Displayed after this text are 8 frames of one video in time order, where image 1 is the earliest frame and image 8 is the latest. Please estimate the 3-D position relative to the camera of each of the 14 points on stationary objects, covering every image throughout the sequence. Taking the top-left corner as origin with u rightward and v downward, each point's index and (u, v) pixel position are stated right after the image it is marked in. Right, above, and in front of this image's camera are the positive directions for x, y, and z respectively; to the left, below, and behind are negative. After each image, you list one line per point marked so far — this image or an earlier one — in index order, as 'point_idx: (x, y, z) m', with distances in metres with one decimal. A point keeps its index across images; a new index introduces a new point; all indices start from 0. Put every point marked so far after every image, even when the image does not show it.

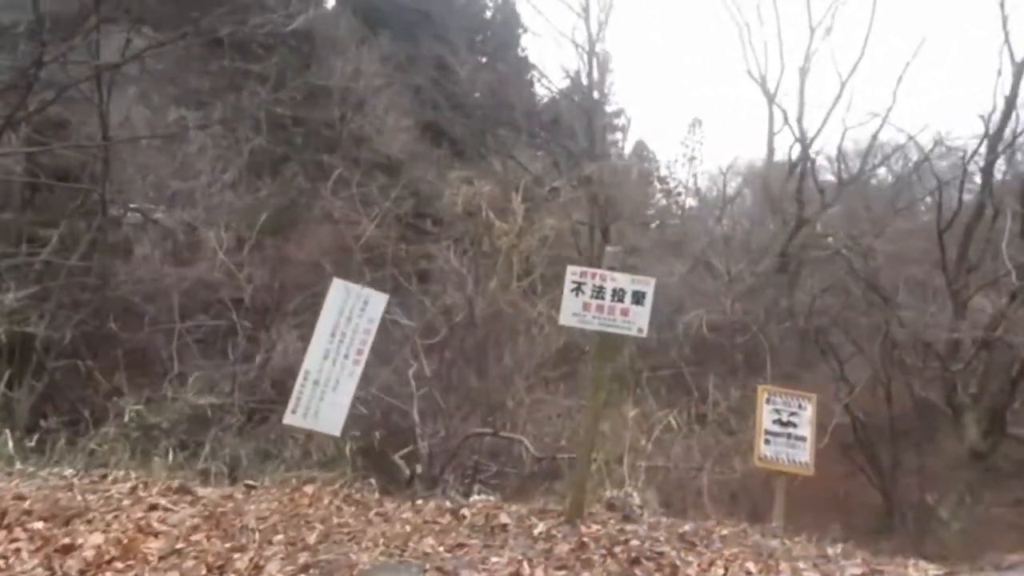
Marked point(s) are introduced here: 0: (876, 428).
0: (+6.2, -2.4, +10.9) m
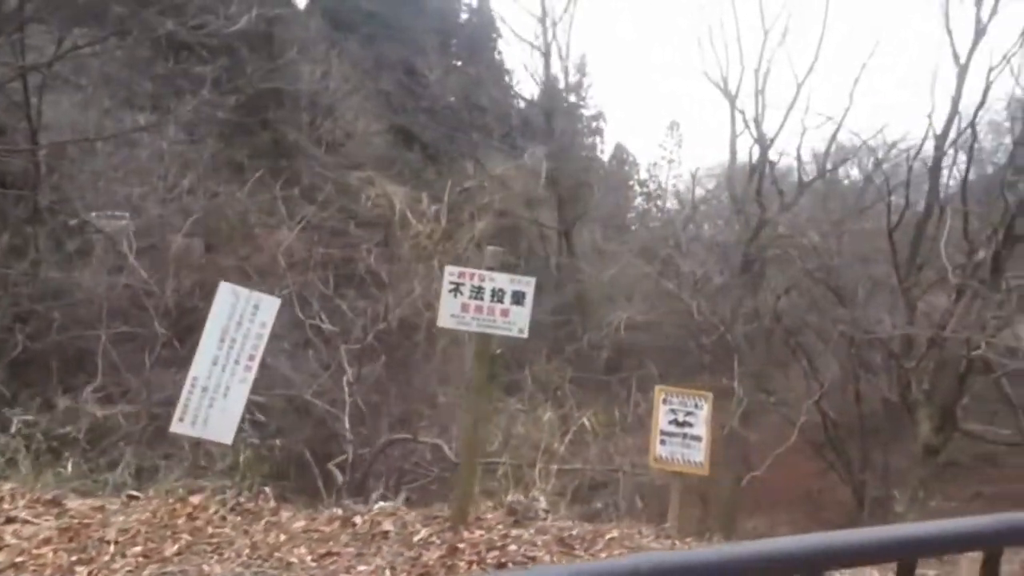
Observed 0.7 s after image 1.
0: (+5.7, -2.3, +11.0) m
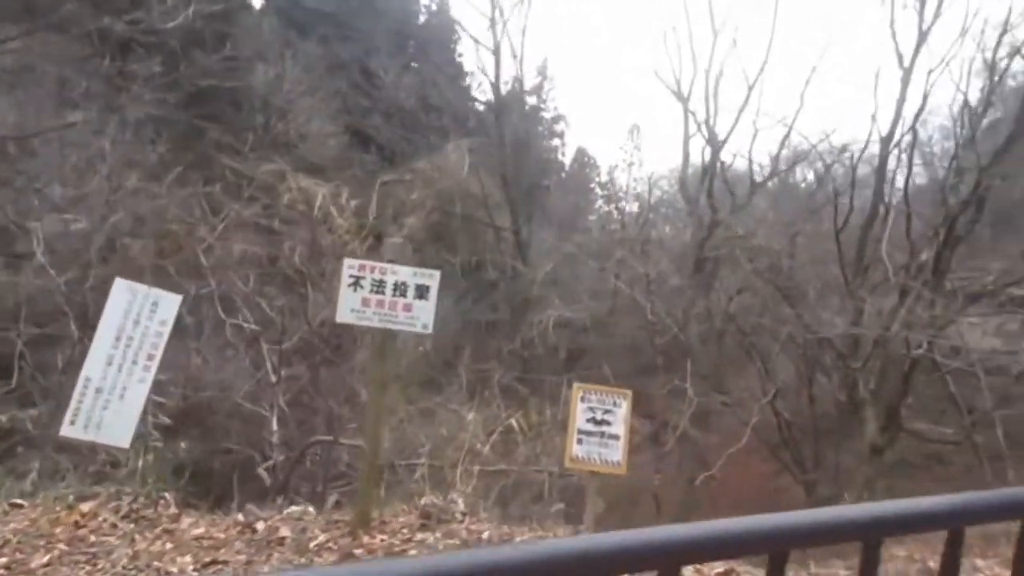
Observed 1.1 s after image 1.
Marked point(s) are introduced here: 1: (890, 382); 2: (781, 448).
0: (+4.9, -2.4, +11.2) m
1: (+6.0, -1.5, +10.5) m
2: (+4.6, -2.8, +11.3) m
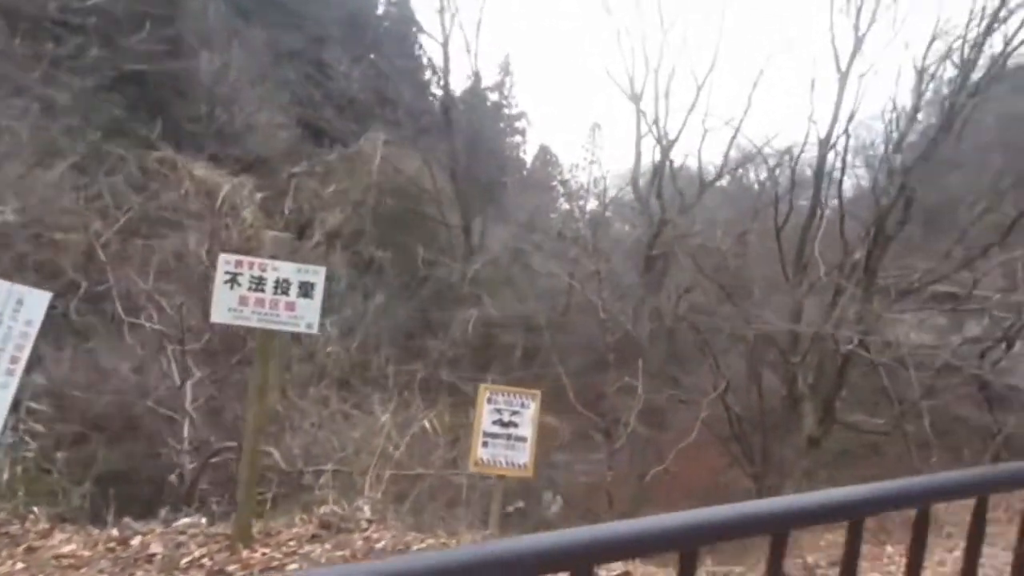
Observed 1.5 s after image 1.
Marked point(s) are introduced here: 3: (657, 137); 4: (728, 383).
0: (+4.0, -2.3, +11.4) m
1: (+5.2, -1.4, +10.7) m
2: (+3.8, -2.7, +11.4) m
3: (+2.6, +2.6, +11.7) m
4: (+3.7, -1.6, +11.2) m
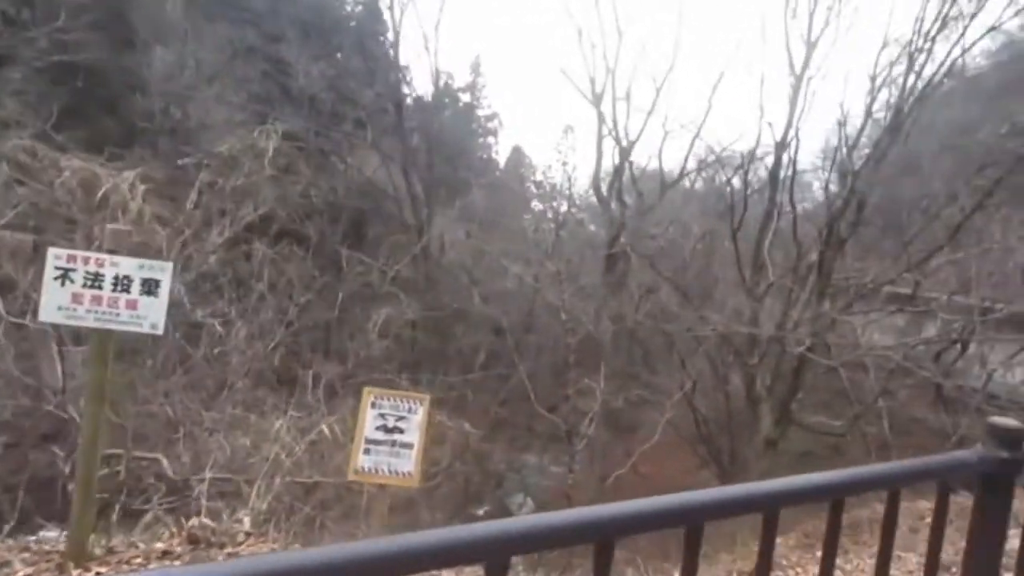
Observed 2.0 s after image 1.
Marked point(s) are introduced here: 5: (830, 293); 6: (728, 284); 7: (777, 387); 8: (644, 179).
0: (+3.3, -2.4, +11.4) m
1: (+4.5, -1.5, +10.7) m
2: (+3.1, -2.7, +11.4) m
3: (+1.8, +2.6, +11.6) m
4: (+3.0, -1.6, +11.2) m
5: (+5.0, -0.1, +10.3) m
6: (+3.7, 0.0, +11.2) m
7: (+4.4, -1.6, +10.7) m
8: (+2.5, +2.1, +12.6) m
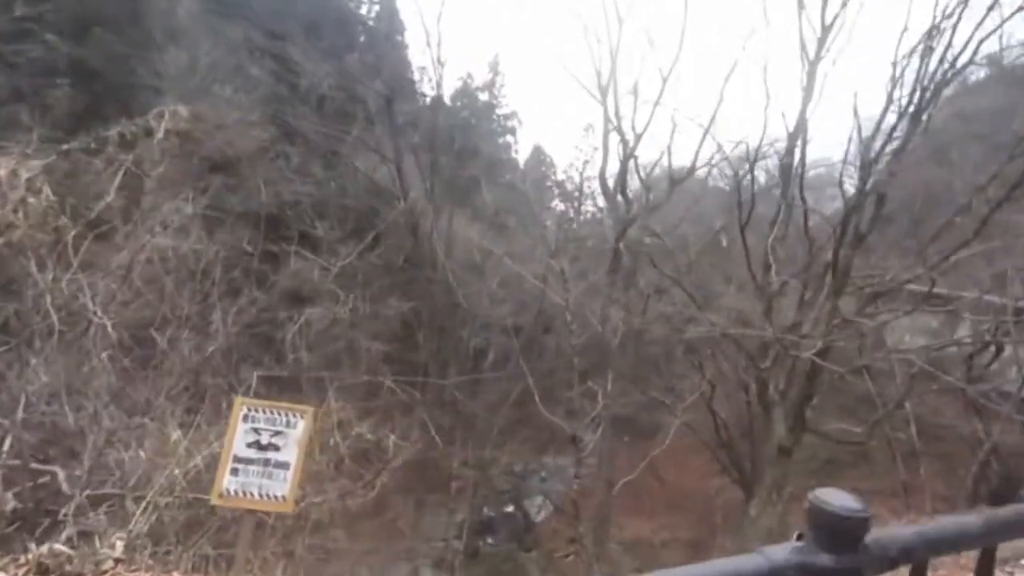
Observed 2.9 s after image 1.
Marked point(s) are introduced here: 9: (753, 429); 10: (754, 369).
0: (+3.4, -2.3, +10.9) m
1: (+4.5, -1.5, +10.2) m
2: (+3.1, -2.7, +11.0) m
3: (+1.9, +2.6, +11.3) m
4: (+3.0, -1.6, +10.7) m
5: (+5.0, -0.1, +9.8) m
6: (+3.7, +0.1, +10.7) m
7: (+4.4, -1.6, +10.2) m
8: (+2.6, +2.1, +12.2) m
9: (+3.8, -2.3, +10.8) m
10: (+3.7, -1.3, +10.1) m
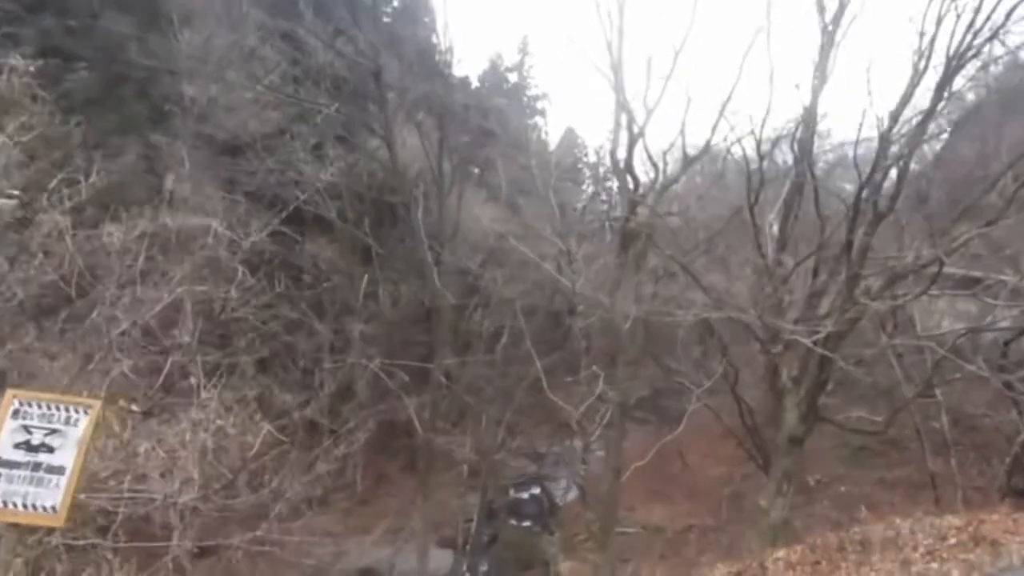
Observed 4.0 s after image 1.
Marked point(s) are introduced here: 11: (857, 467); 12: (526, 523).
0: (+3.5, -2.1, +10.6) m
1: (+4.6, -1.2, +9.8) m
2: (+3.2, -2.5, +10.7) m
3: (+2.0, +2.9, +10.9) m
4: (+3.1, -1.4, +10.4) m
5: (+5.0, +0.2, +9.3) m
6: (+3.8, +0.3, +10.3) m
7: (+4.4, -1.4, +9.8) m
8: (+2.8, +2.4, +11.8) m
9: (+3.9, -2.0, +10.4) m
10: (+3.8, -1.0, +9.7) m
11: (+8.4, -4.2, +15.7) m
12: (+0.5, -5.3, +14.9) m
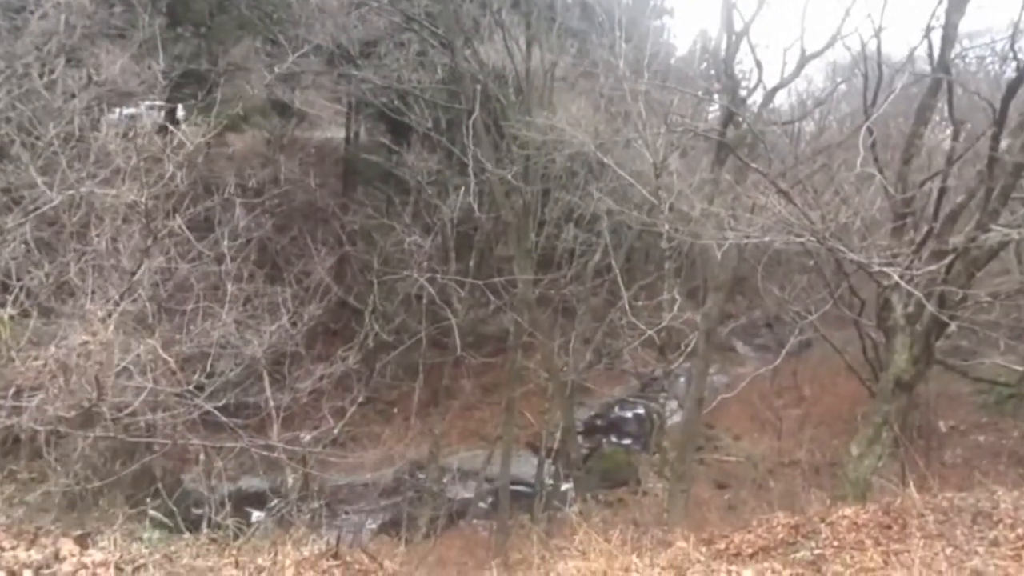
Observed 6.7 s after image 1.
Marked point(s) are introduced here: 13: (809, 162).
0: (+4.5, -0.9, +9.5) m
1: (+5.5, -0.2, +8.4) m
2: (+4.3, -1.3, +9.7) m
3: (+3.3, +4.1, +9.4) m
4: (+4.1, -0.2, +9.3) m
5: (+5.9, +1.0, +7.7) m
6: (+4.8, +1.4, +8.8) m
7: (+5.4, -0.4, +8.4) m
8: (+4.2, +3.7, +10.2) m
9: (+4.9, -1.0, +9.2) m
10: (+4.7, 0.0, +8.4) m
11: (+10.3, -2.7, +13.8) m
12: (+2.3, -3.4, +14.7) m
13: (+4.1, +1.8, +8.8) m
